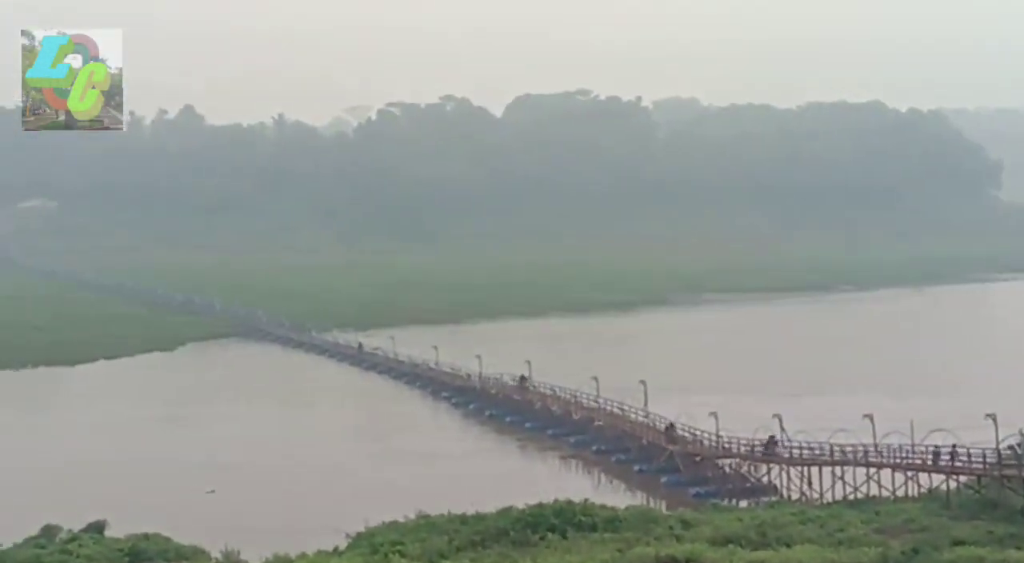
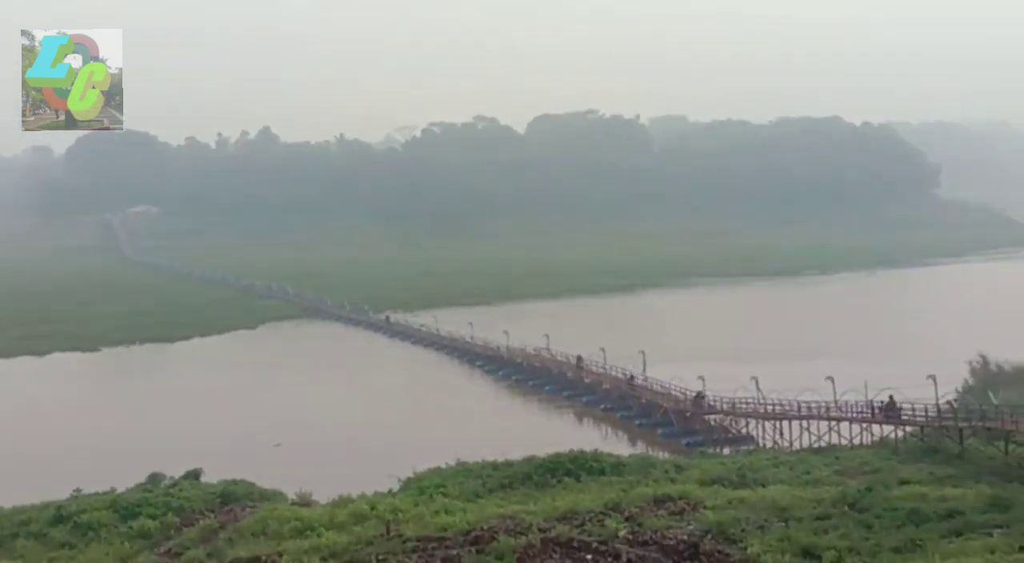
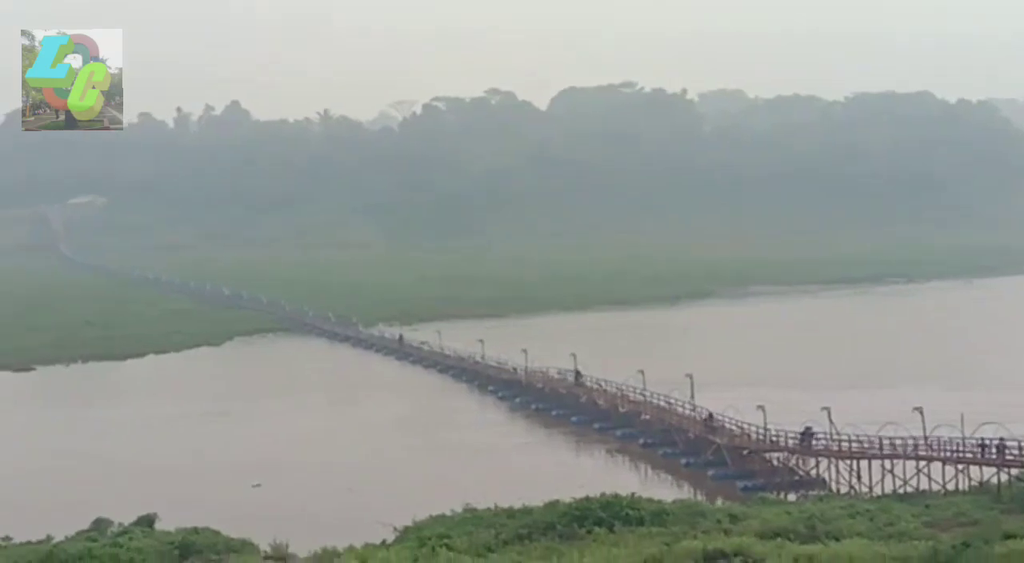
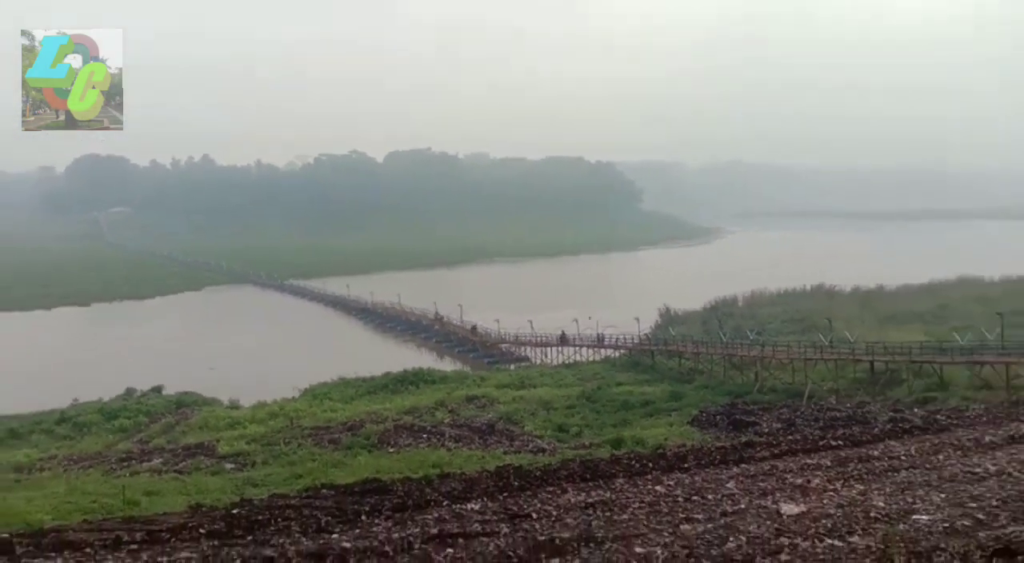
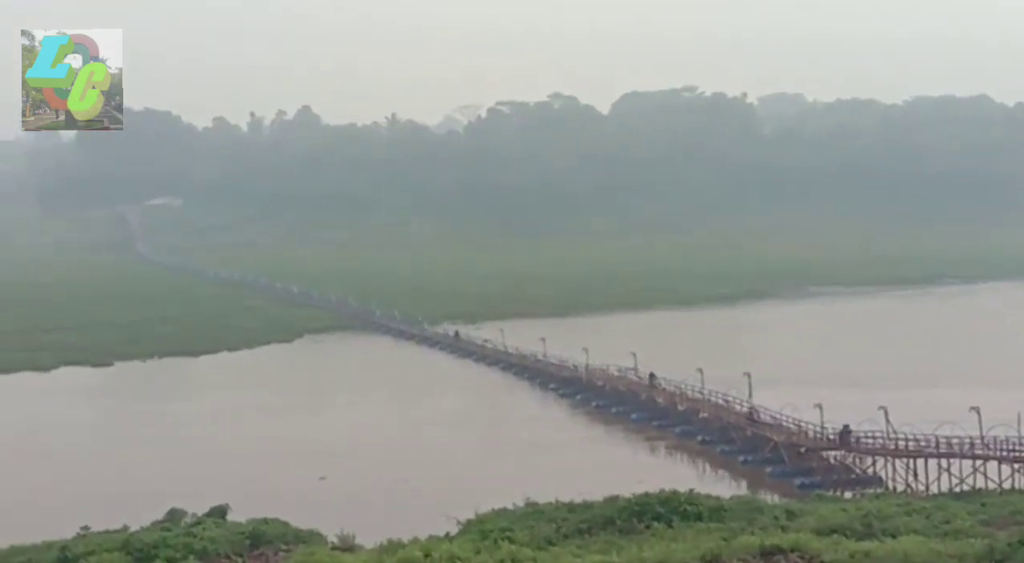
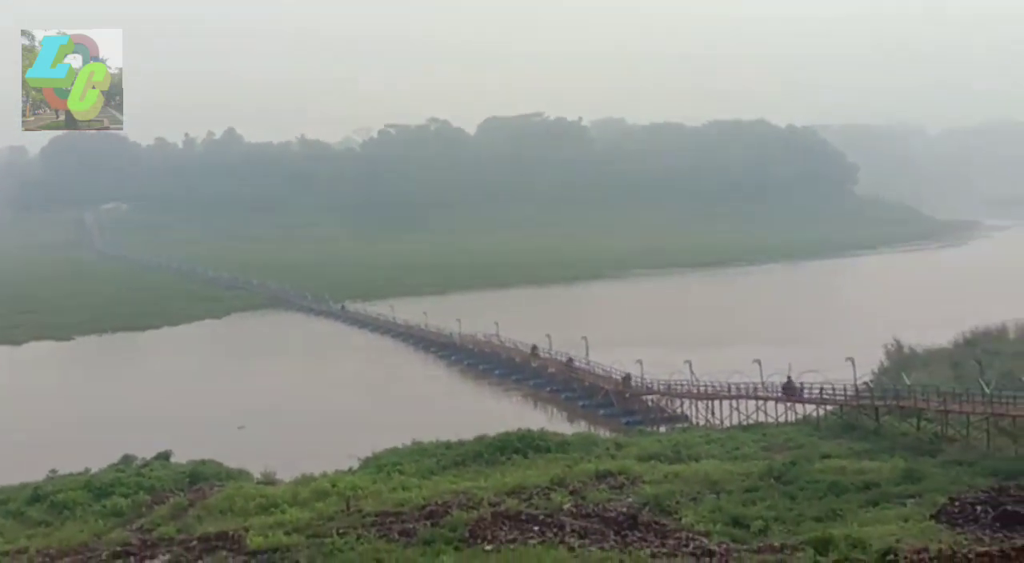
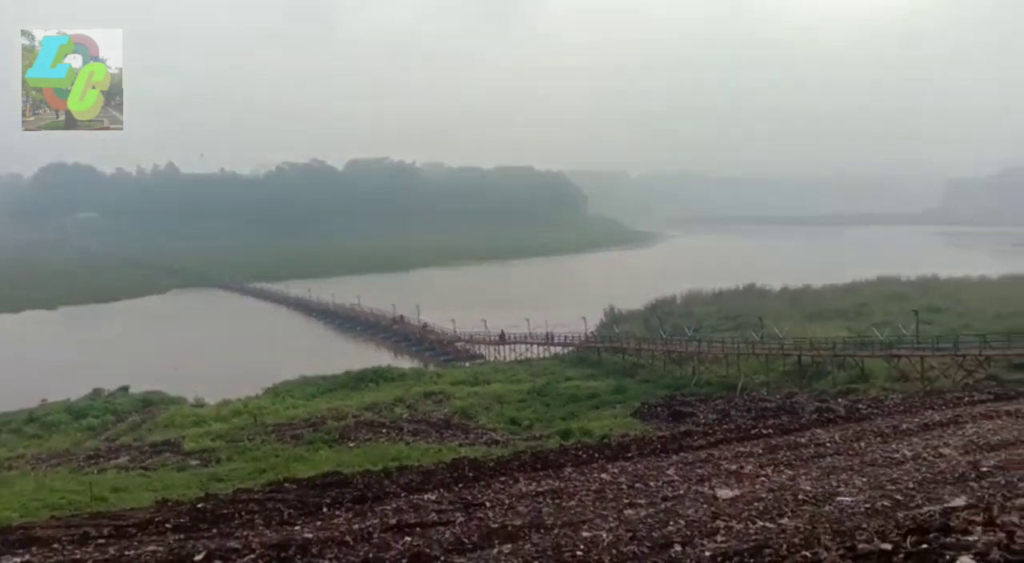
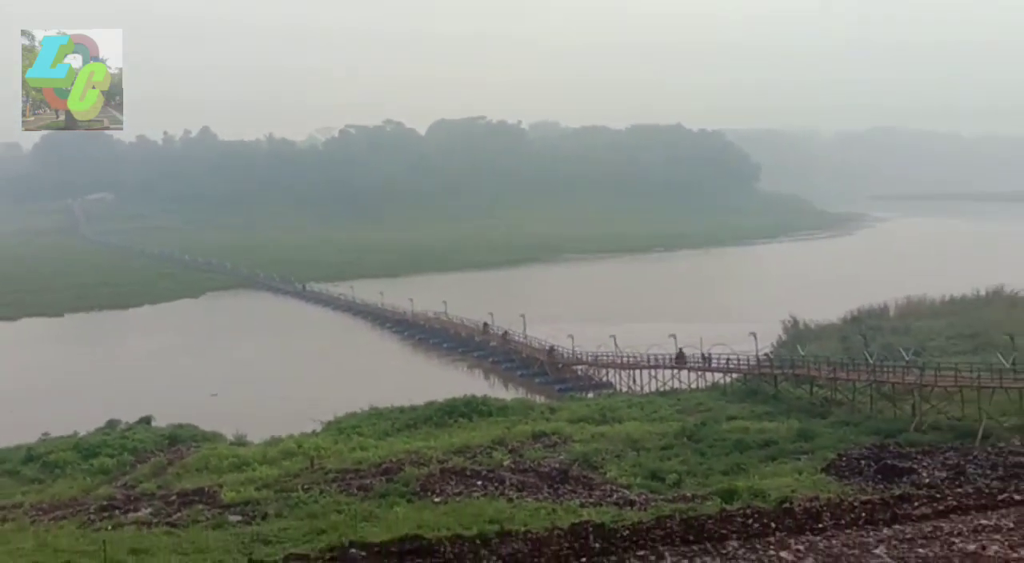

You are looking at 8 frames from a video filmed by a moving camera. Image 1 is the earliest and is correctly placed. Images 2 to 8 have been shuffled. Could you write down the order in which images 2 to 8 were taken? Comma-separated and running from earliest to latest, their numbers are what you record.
3, 5, 2, 6, 8, 4, 7
